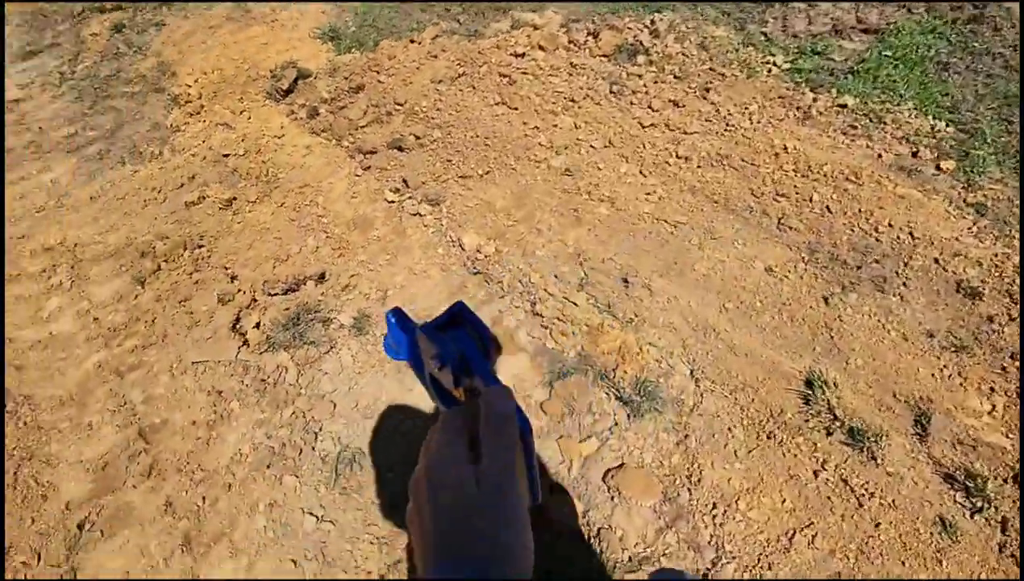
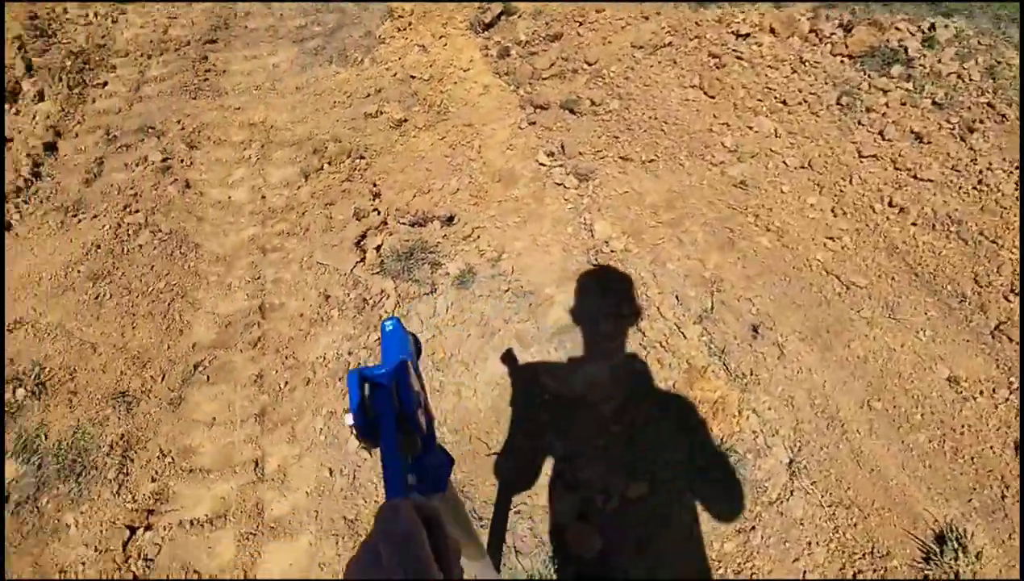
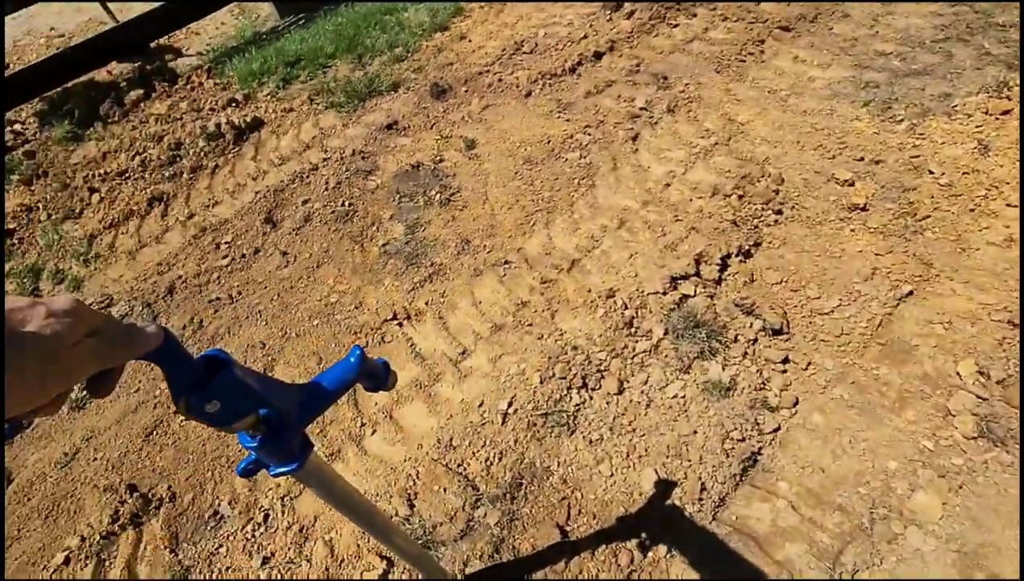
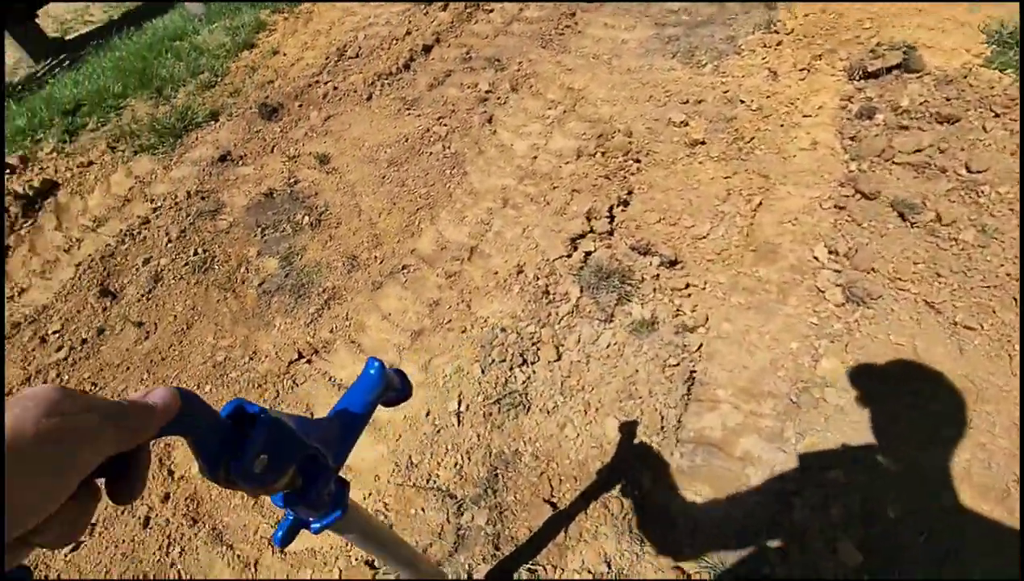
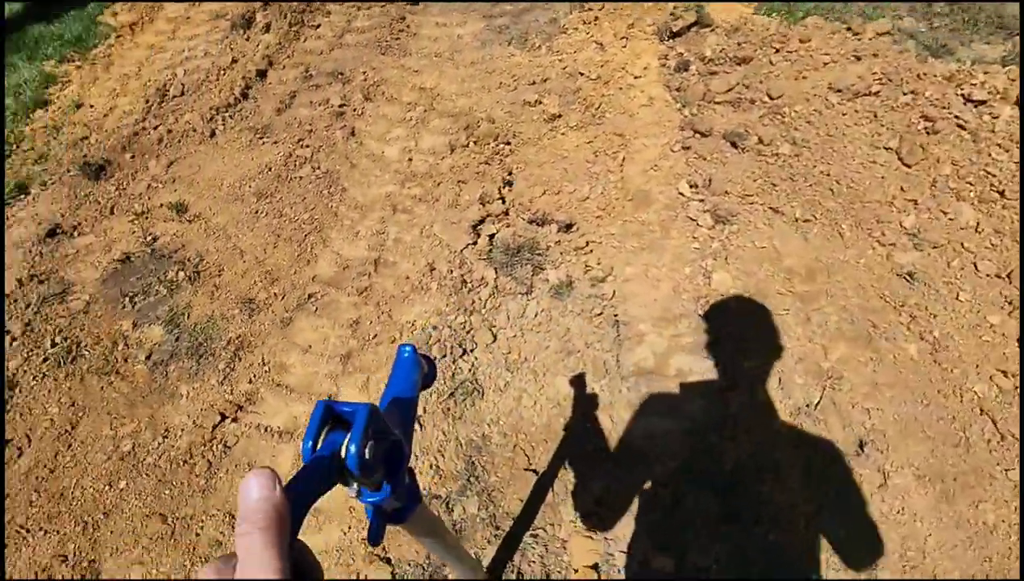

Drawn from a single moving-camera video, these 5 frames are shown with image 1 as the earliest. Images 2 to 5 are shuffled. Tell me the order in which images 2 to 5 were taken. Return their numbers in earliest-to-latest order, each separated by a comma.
2, 5, 4, 3
